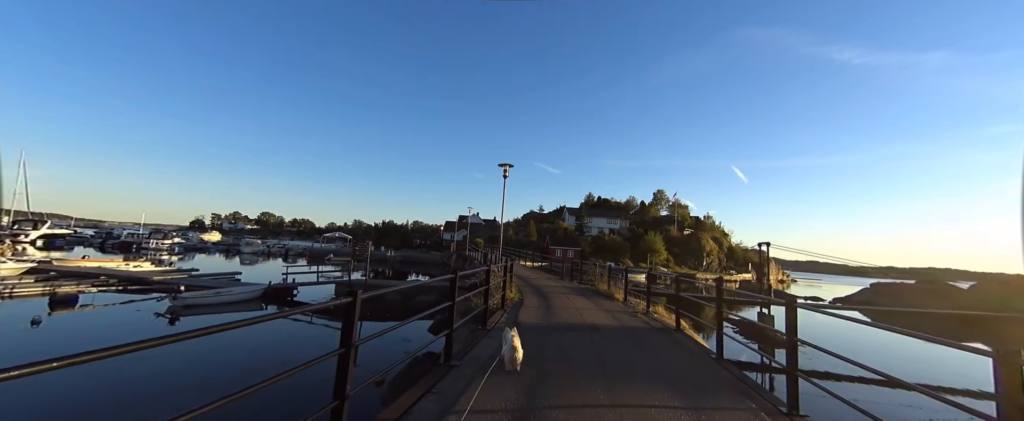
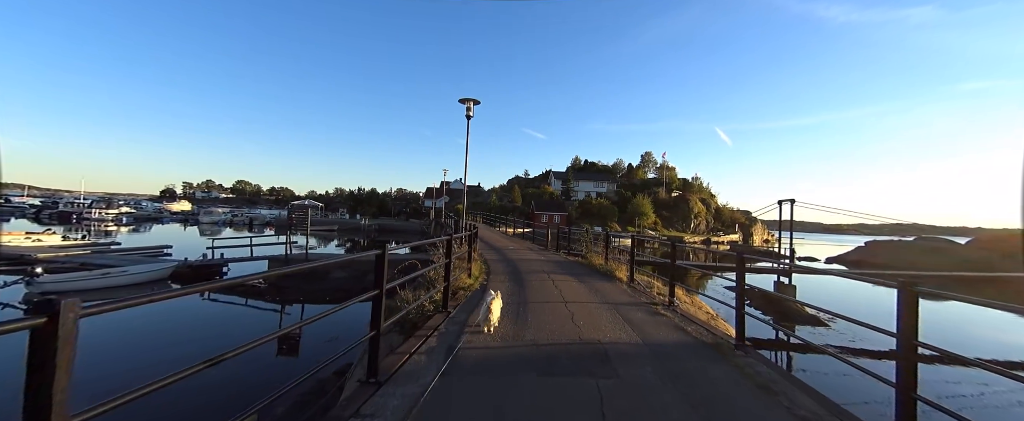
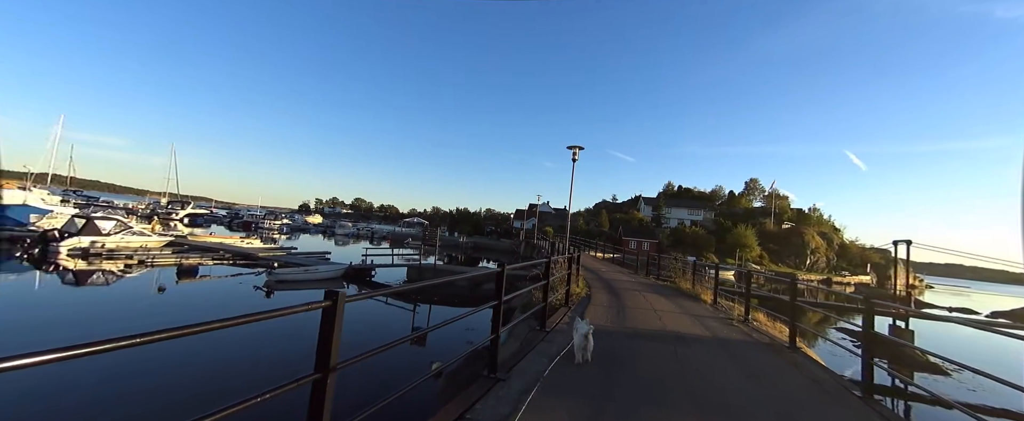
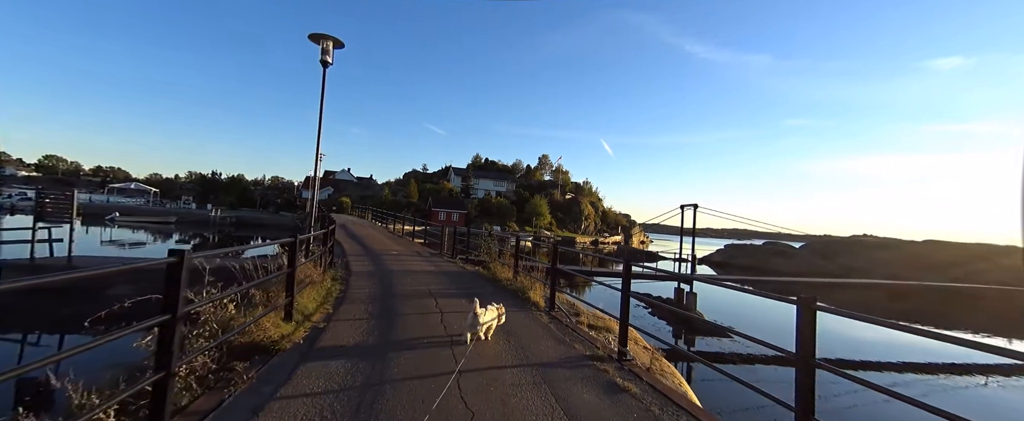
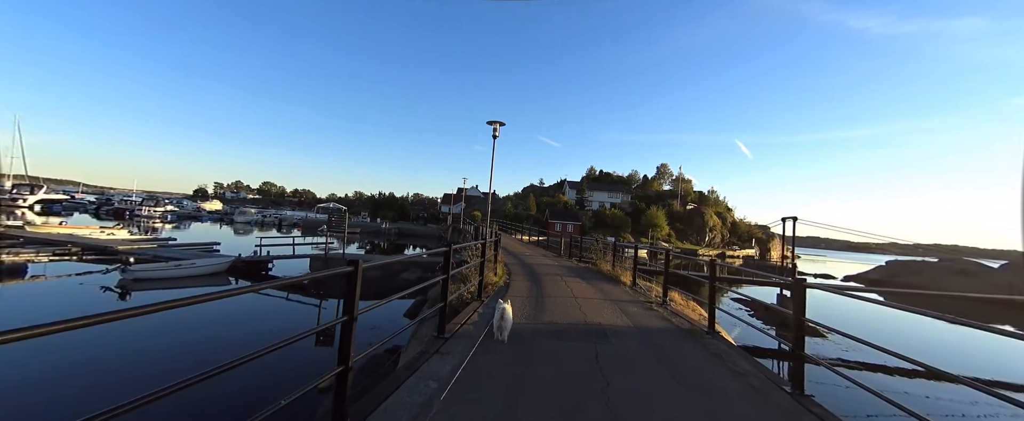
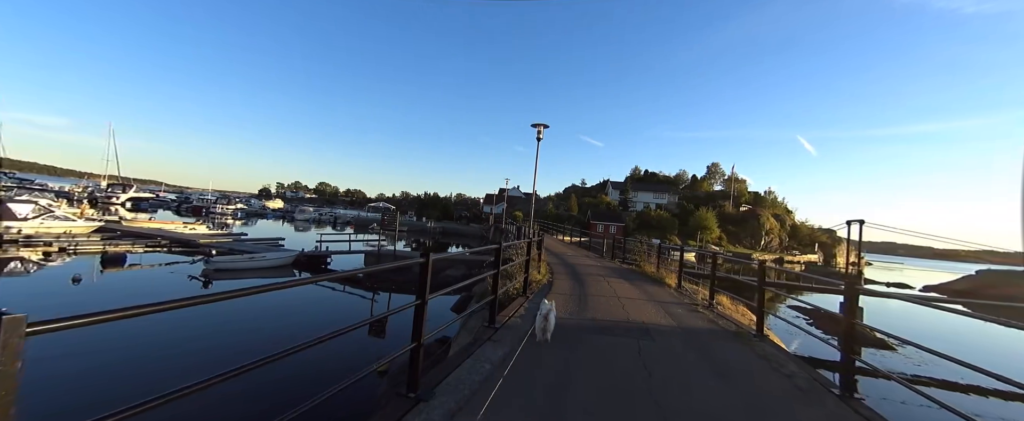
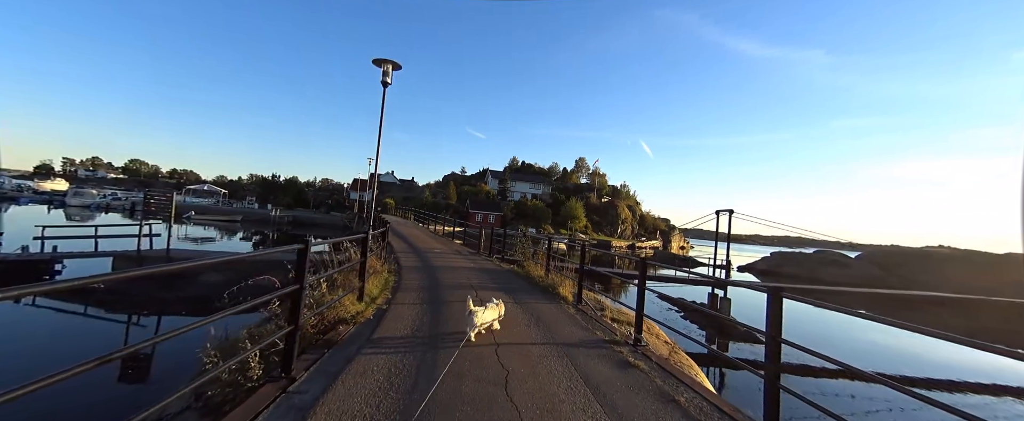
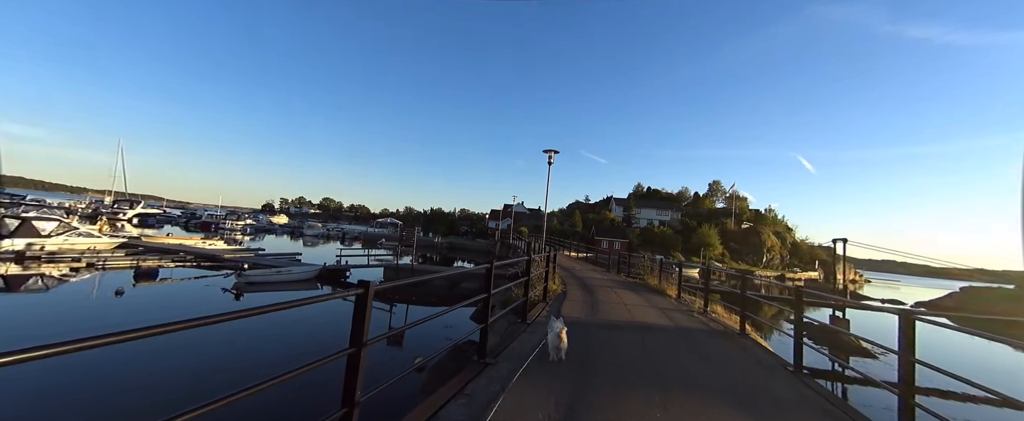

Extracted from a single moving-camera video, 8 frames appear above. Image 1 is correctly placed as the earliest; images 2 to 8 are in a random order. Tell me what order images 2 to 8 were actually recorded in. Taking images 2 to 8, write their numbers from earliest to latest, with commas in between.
8, 3, 6, 5, 2, 7, 4
